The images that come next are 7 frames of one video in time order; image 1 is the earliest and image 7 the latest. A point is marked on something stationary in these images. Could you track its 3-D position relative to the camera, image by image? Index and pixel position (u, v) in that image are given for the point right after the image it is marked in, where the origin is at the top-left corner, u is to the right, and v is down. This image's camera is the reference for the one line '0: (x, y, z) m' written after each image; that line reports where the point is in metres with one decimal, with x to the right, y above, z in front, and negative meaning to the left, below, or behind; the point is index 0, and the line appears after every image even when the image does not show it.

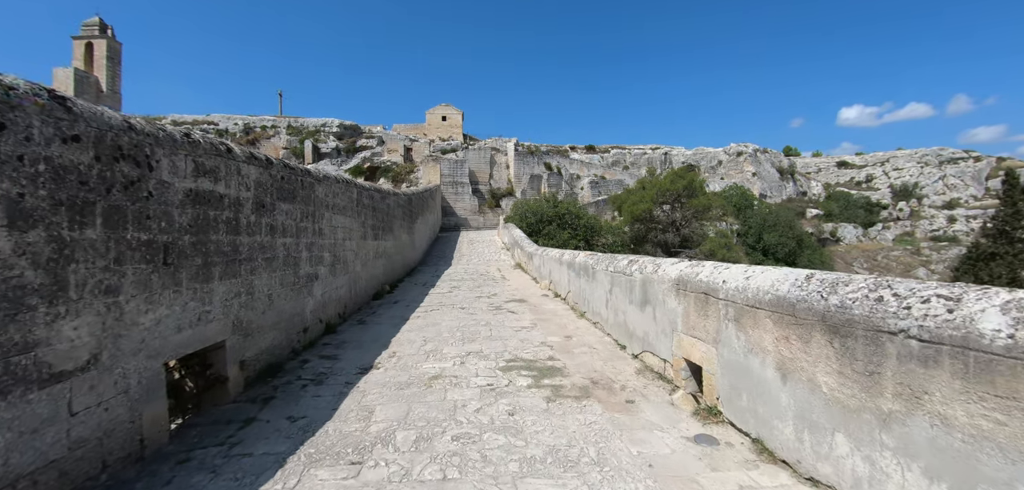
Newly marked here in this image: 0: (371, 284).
0: (-2.6, -0.8, +8.1) m
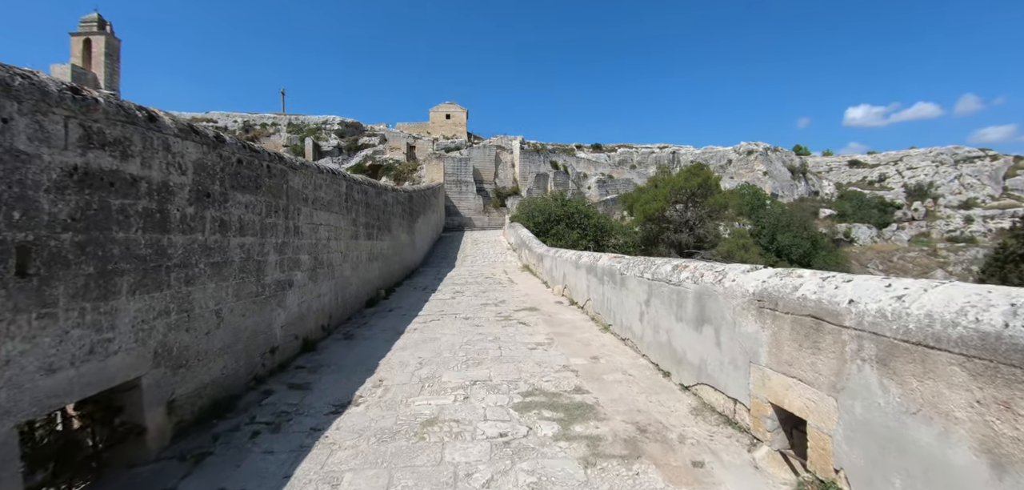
0: (-2.5, -0.8, +7.1) m
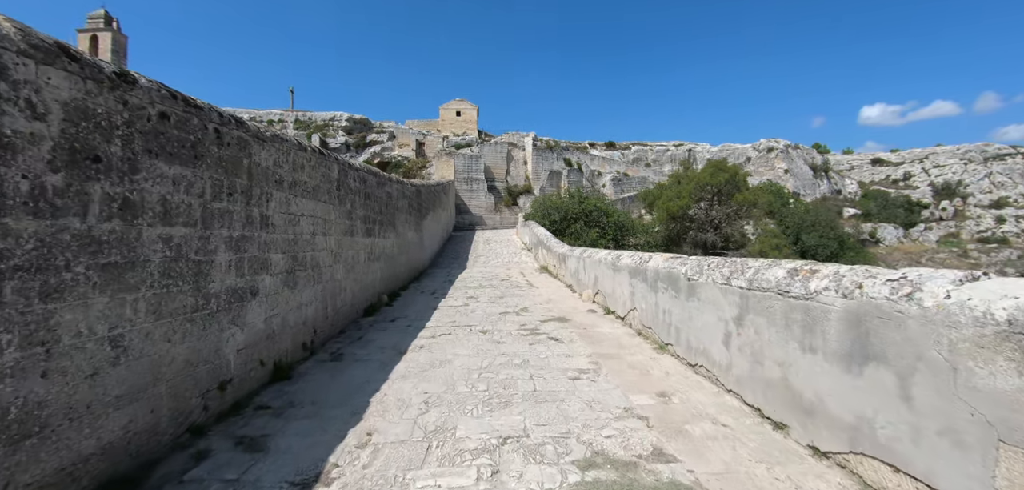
0: (-2.1, -0.7, +6.0) m
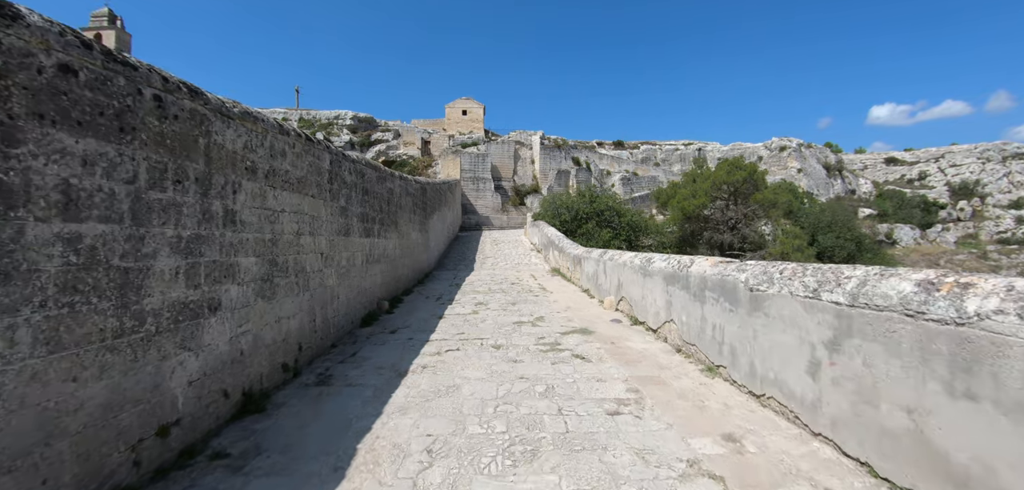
0: (-1.9, -0.7, +5.3) m
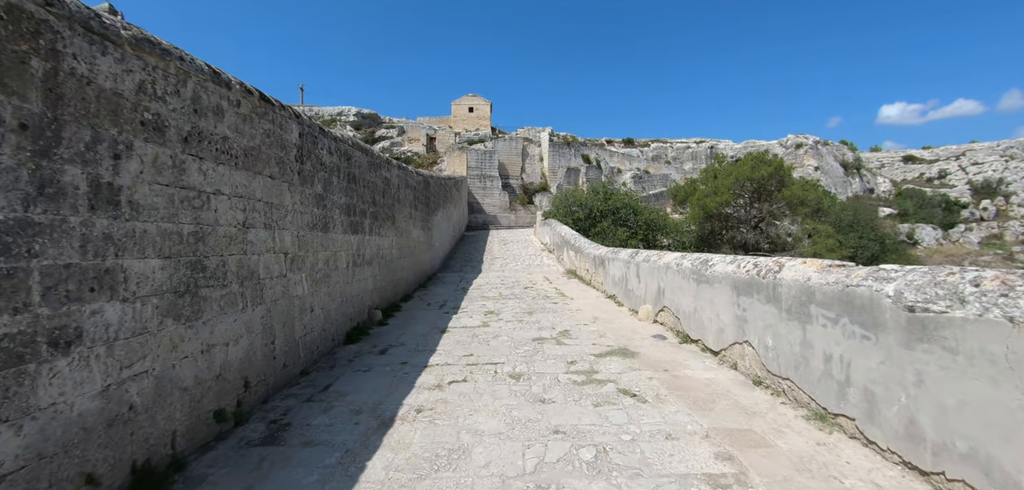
0: (-1.7, -0.7, +4.3) m
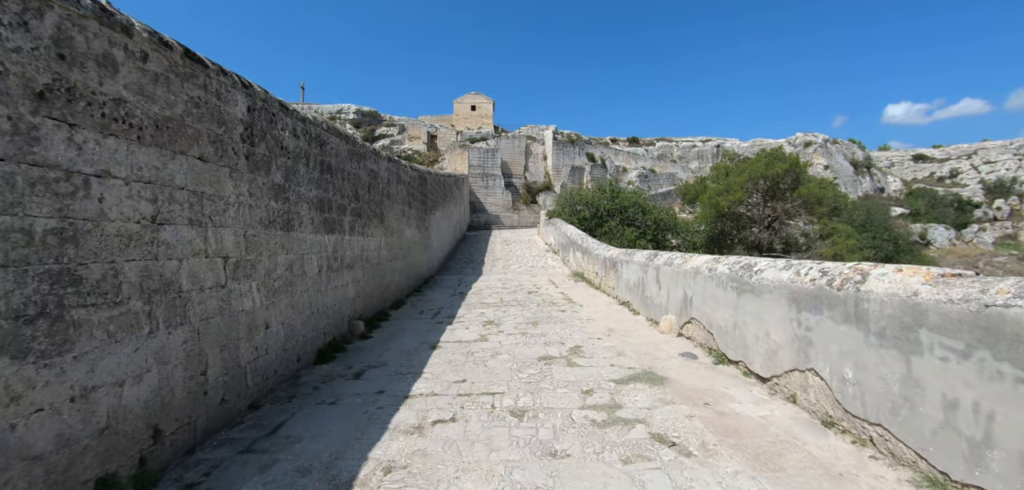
0: (-1.7, -0.7, +3.6) m
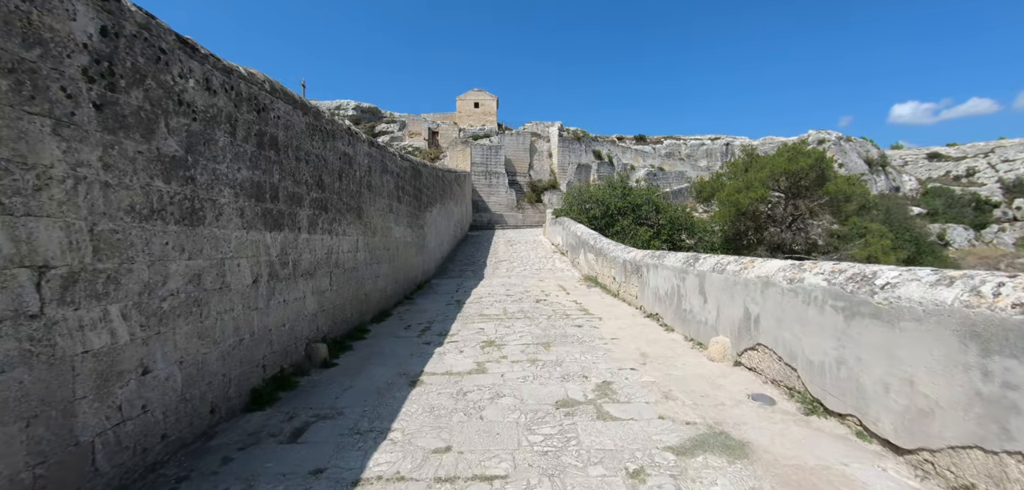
0: (-1.7, -0.7, +2.6) m
